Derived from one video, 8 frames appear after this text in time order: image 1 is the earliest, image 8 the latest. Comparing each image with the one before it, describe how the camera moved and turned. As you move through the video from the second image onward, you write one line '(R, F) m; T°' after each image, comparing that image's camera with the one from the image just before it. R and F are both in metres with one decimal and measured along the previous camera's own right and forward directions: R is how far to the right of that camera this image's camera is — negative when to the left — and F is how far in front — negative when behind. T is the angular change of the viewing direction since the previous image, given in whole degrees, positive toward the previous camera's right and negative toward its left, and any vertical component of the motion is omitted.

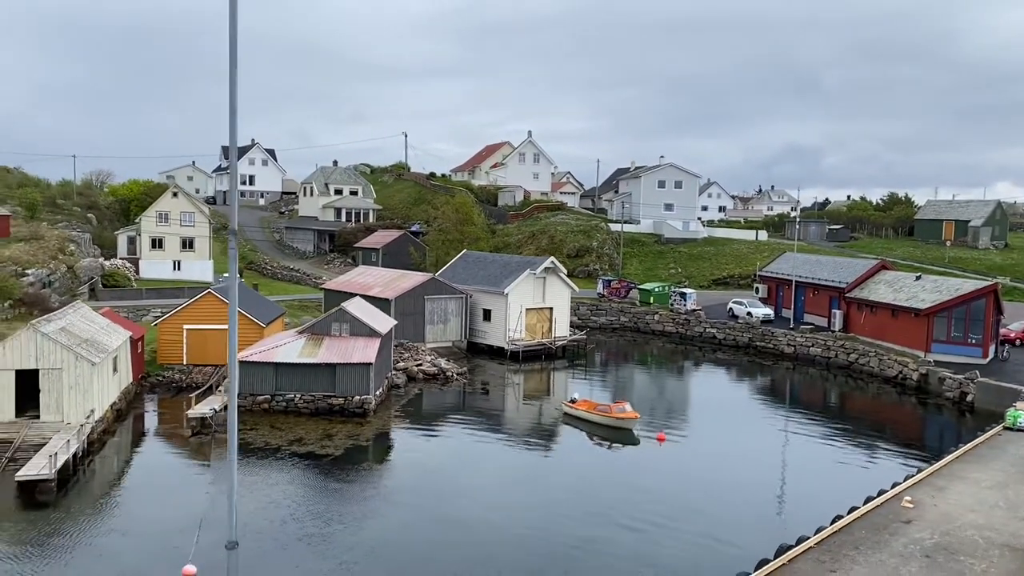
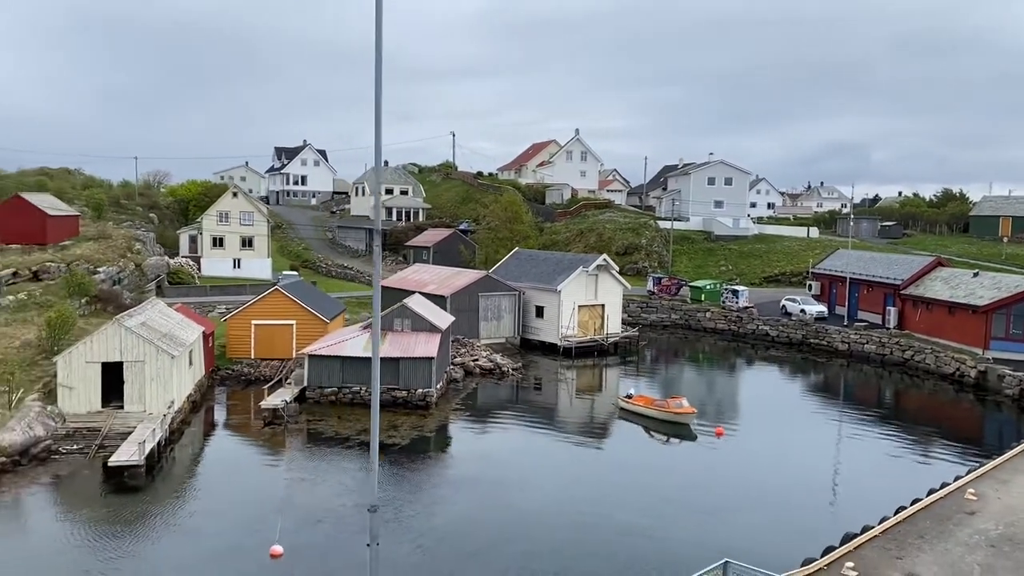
(-0.5, -0.6) m; -3°
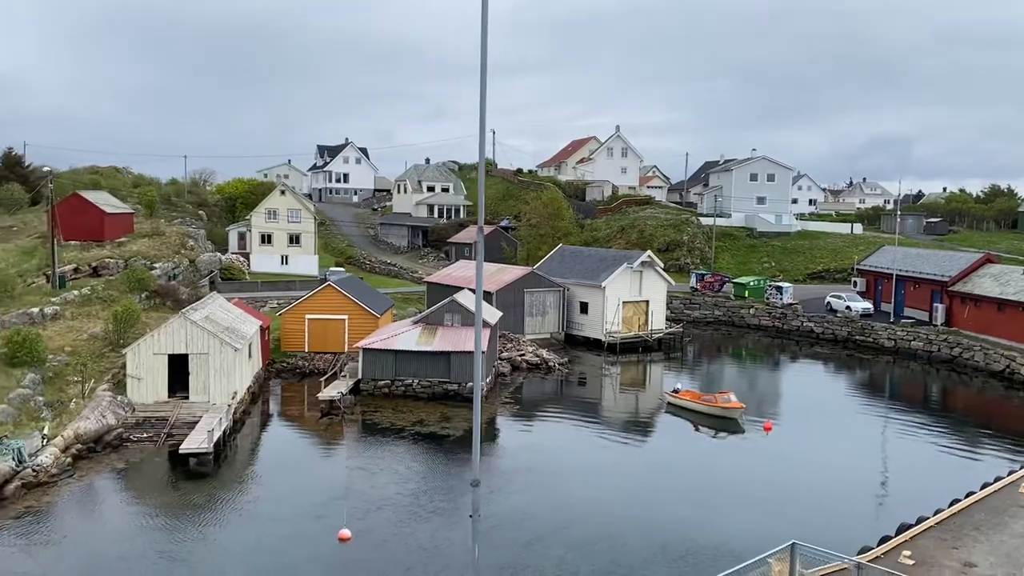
(-0.4, -0.5) m; -2°
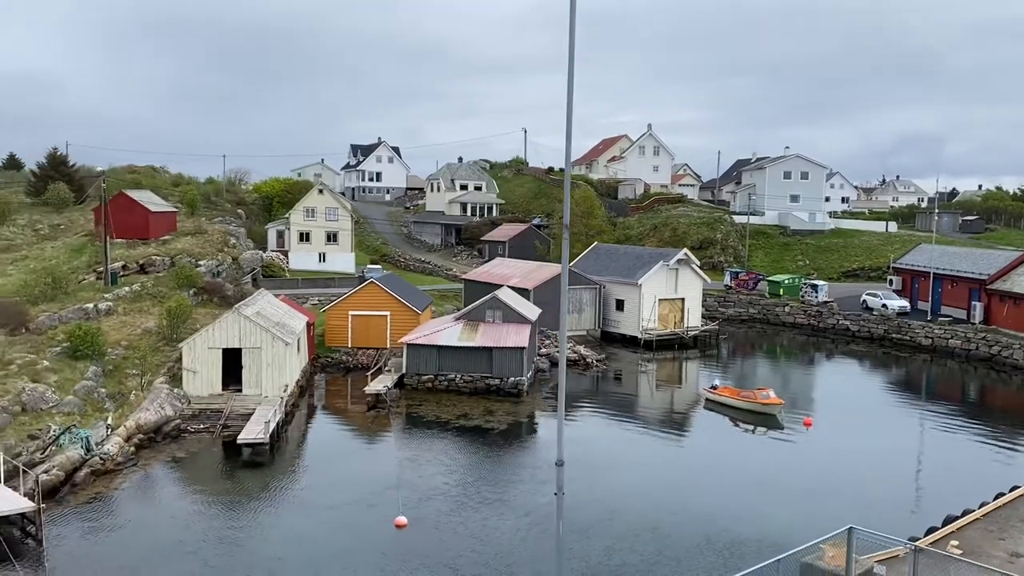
(-0.4, -0.5) m; -2°
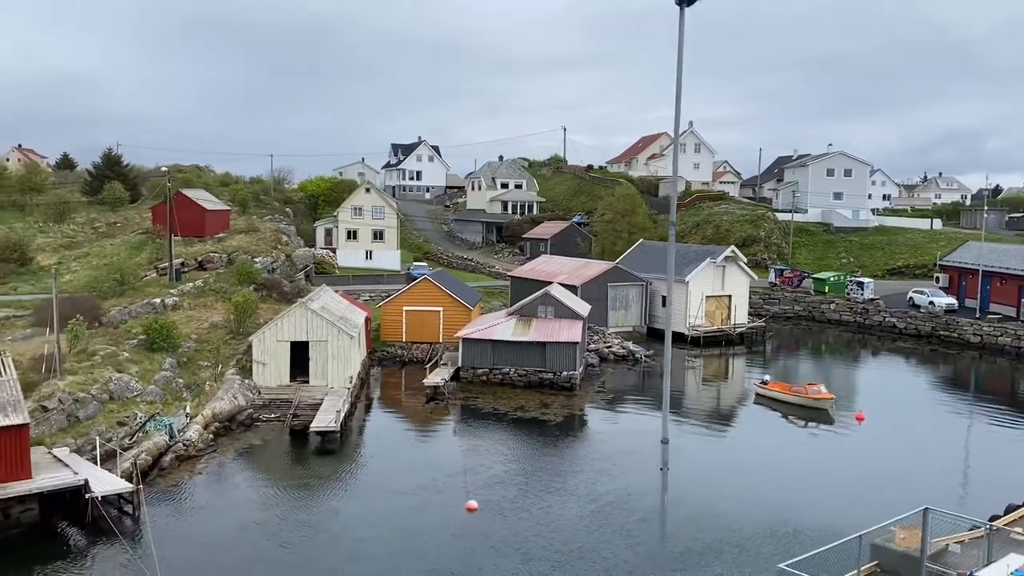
(-0.7, -0.7) m; -2°
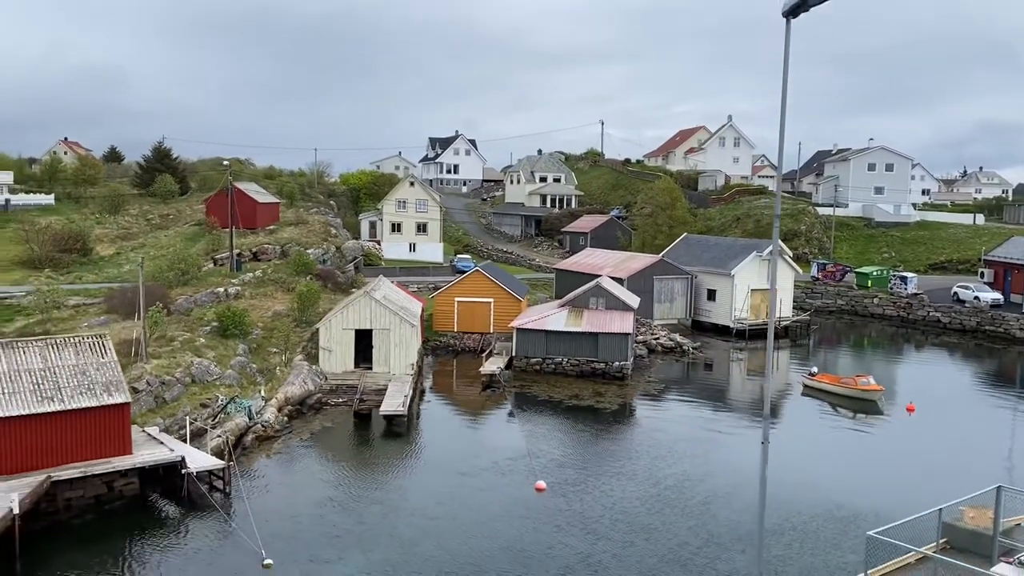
(-0.8, -0.8) m; -2°
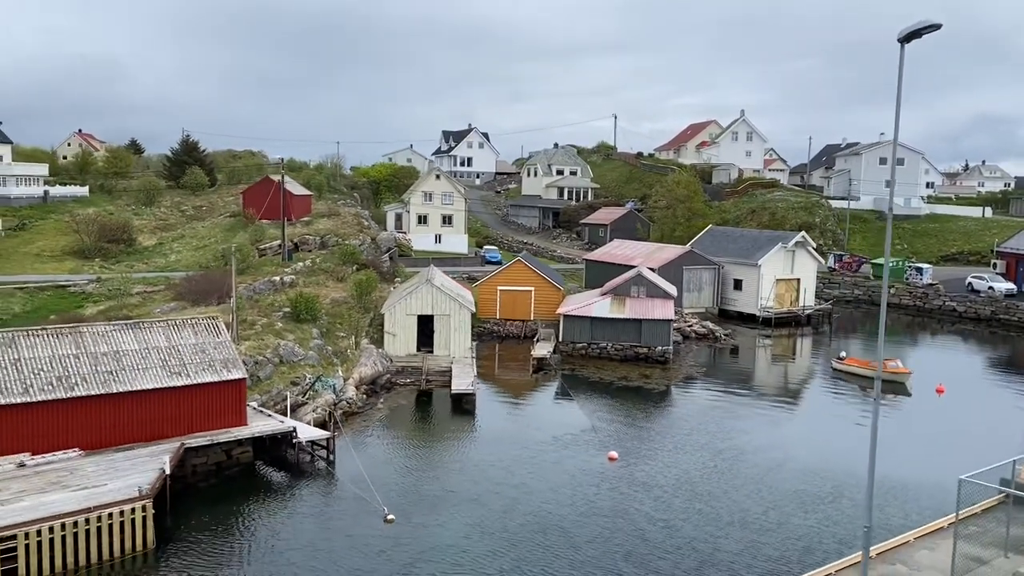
(-1.8, -1.6) m; 0°
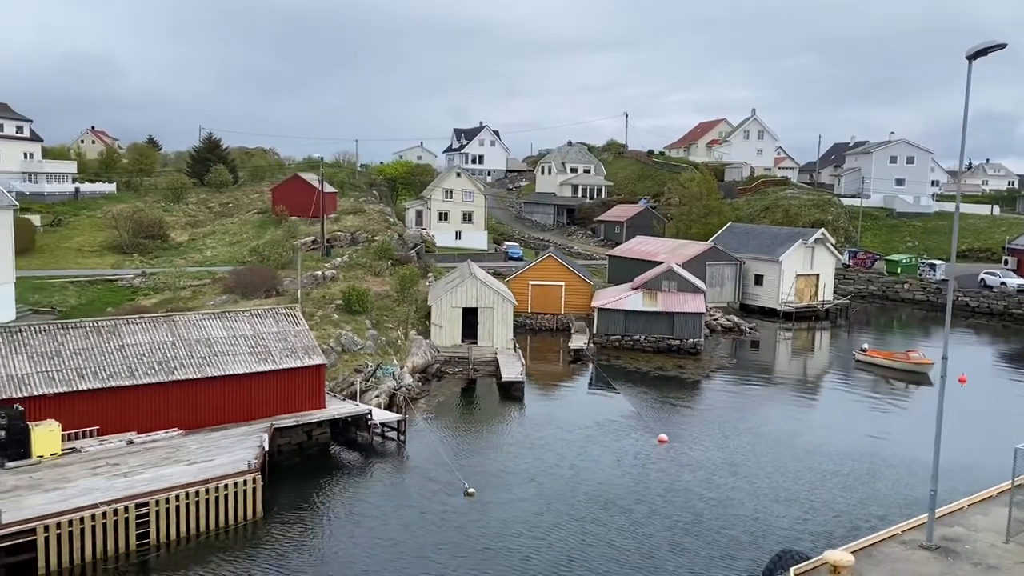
(-1.4, -1.2) m; 0°
